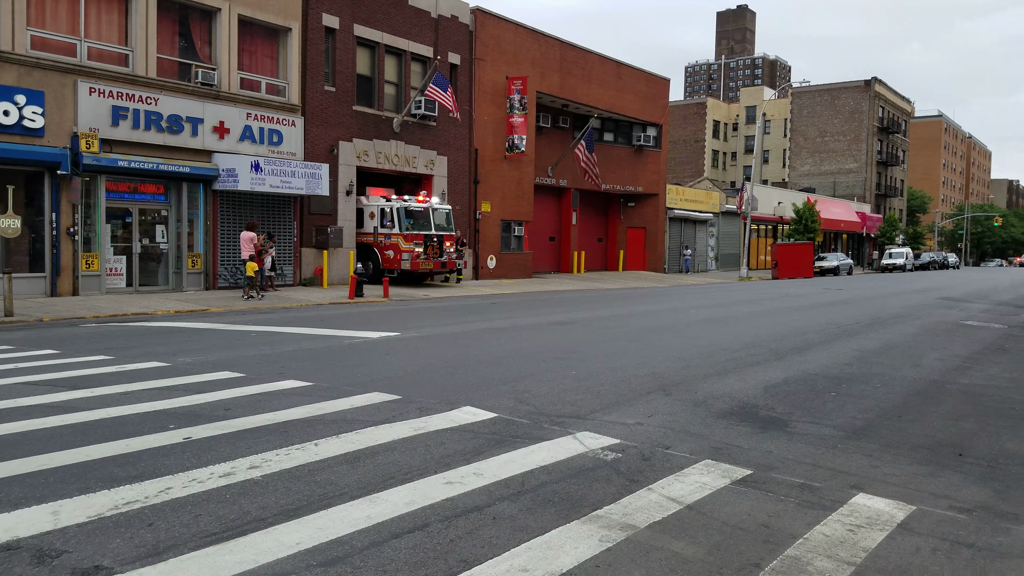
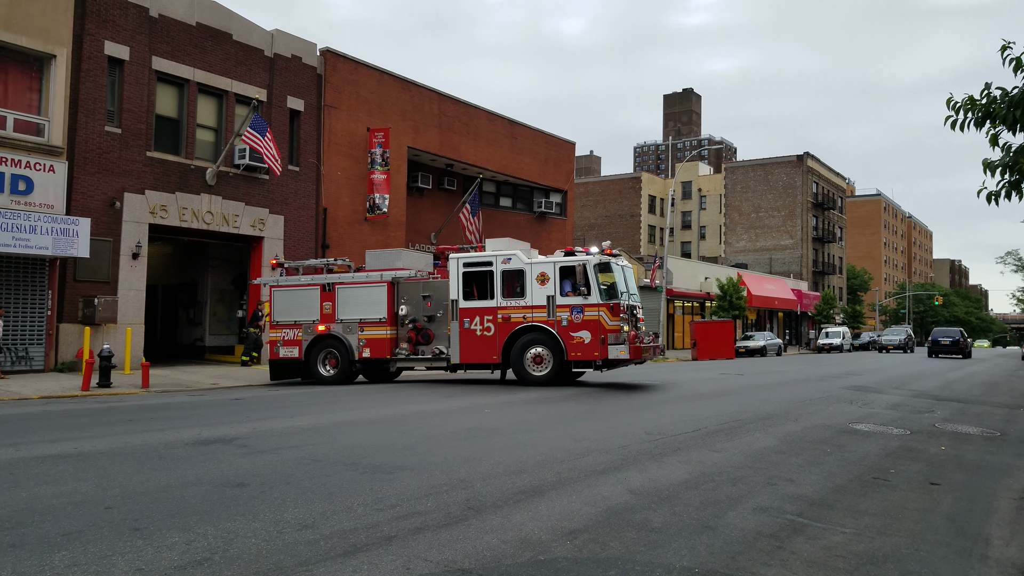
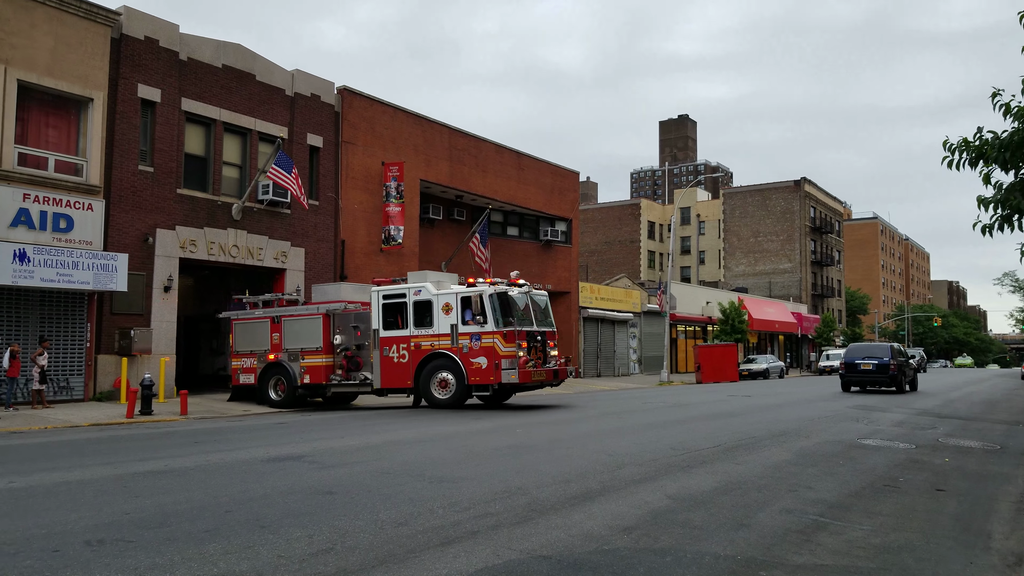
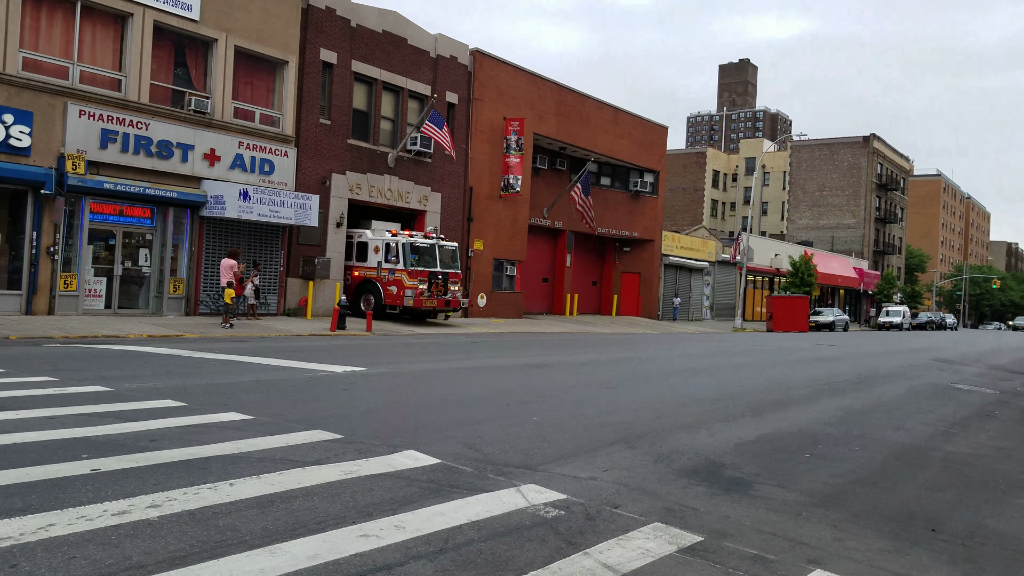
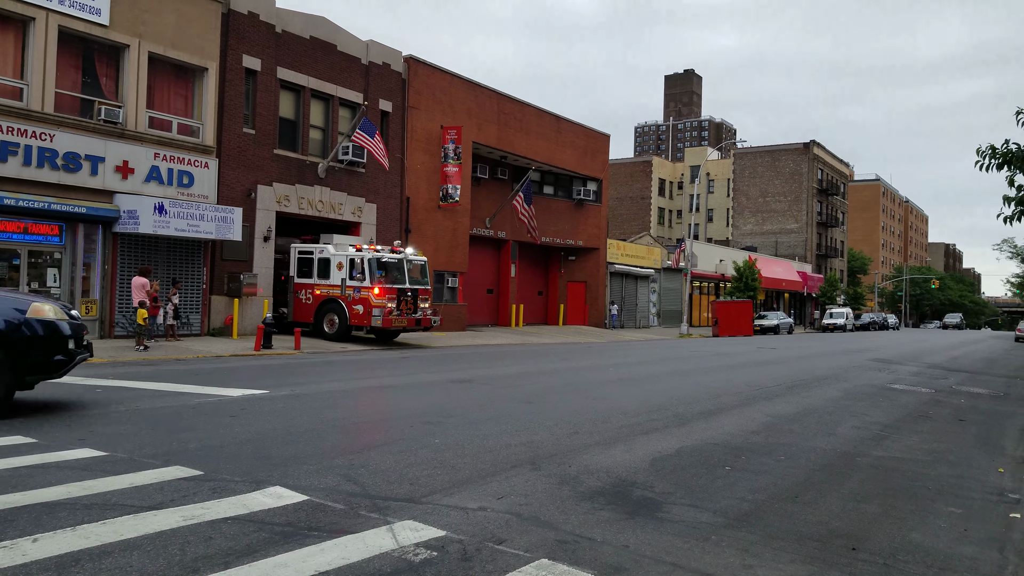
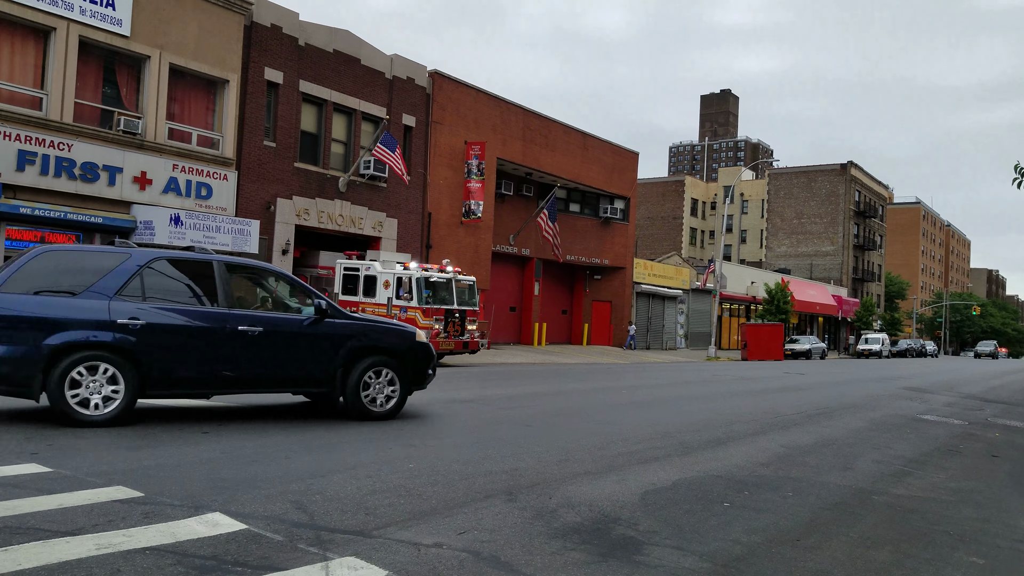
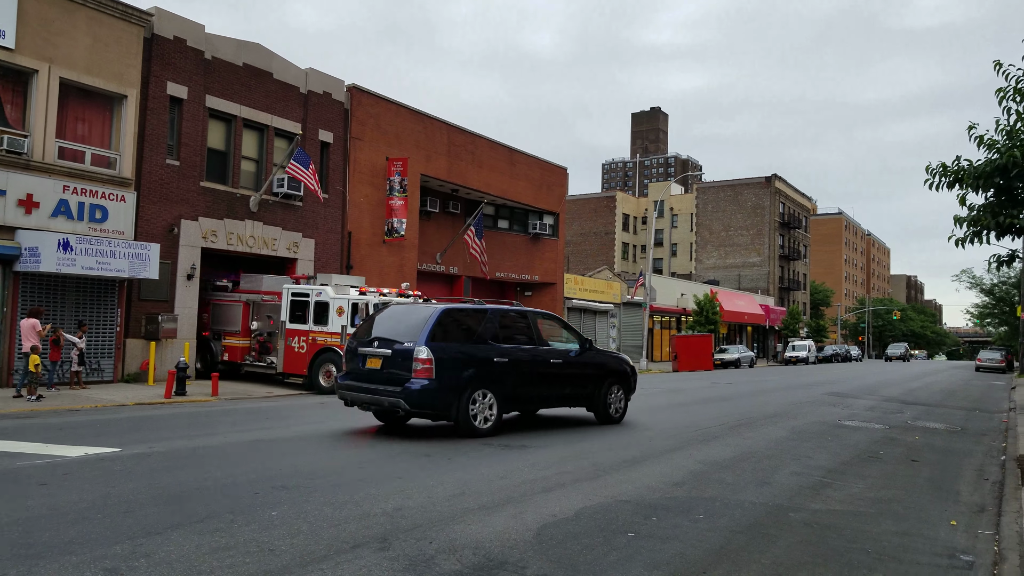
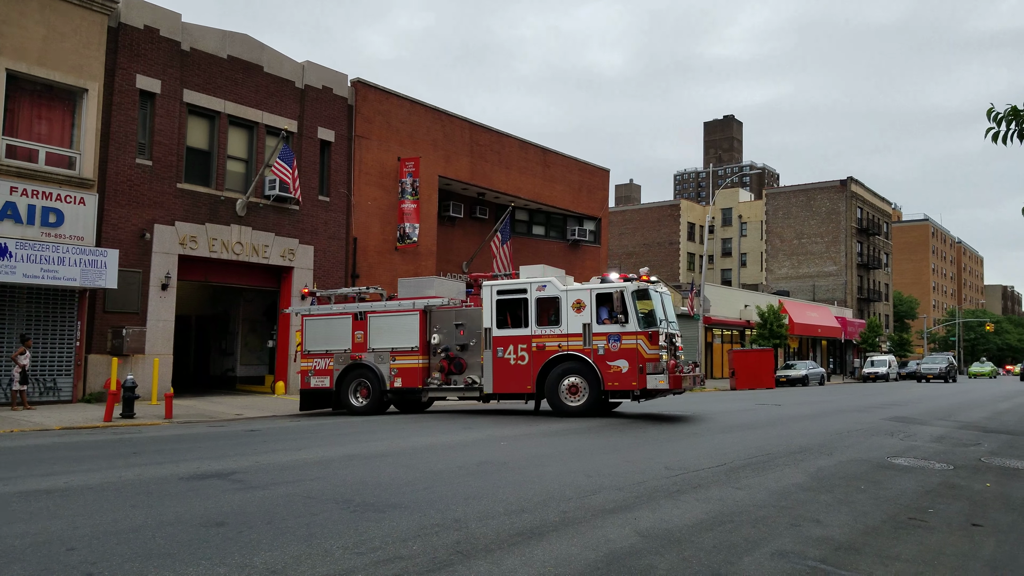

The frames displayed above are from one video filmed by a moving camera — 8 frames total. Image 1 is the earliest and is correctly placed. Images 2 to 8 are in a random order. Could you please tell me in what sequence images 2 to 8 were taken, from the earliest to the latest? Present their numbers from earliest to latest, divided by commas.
4, 5, 6, 7, 3, 2, 8
